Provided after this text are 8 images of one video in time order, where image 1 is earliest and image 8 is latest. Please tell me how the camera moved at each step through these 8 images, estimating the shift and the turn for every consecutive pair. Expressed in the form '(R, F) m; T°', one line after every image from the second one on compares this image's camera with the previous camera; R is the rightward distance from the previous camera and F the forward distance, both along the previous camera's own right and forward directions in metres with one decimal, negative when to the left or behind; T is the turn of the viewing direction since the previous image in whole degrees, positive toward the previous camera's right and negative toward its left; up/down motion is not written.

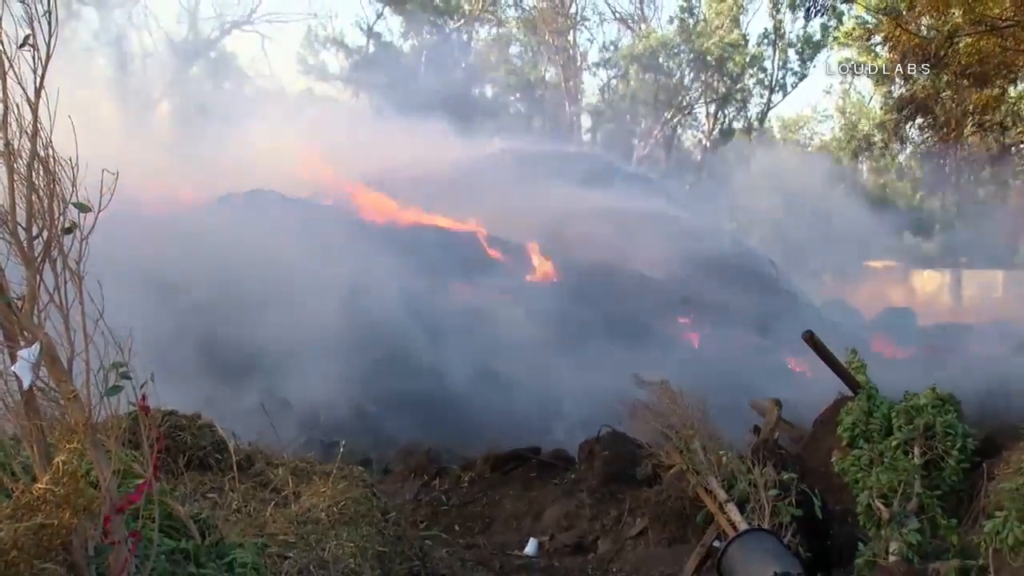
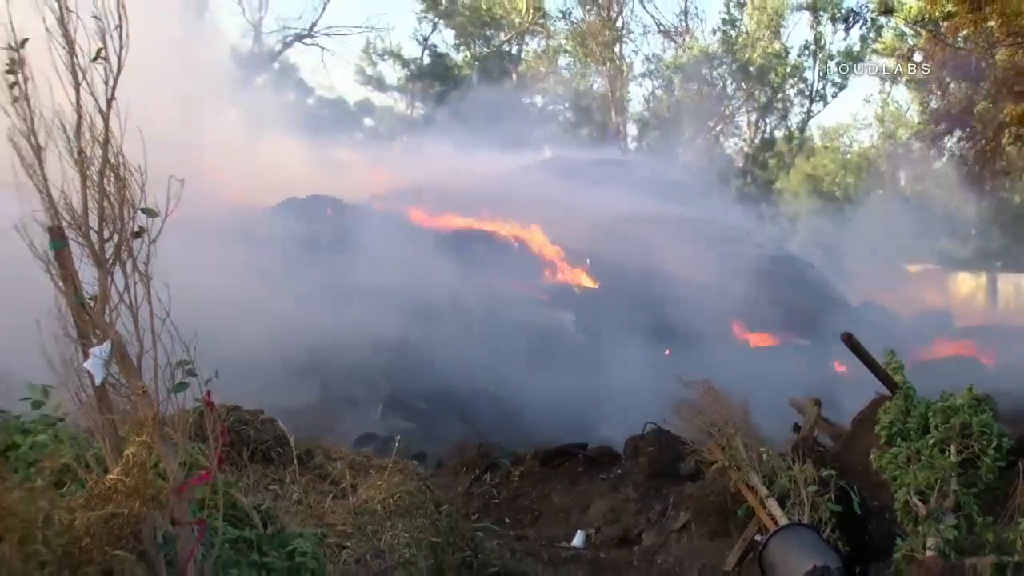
(0.0, -0.2) m; -2°
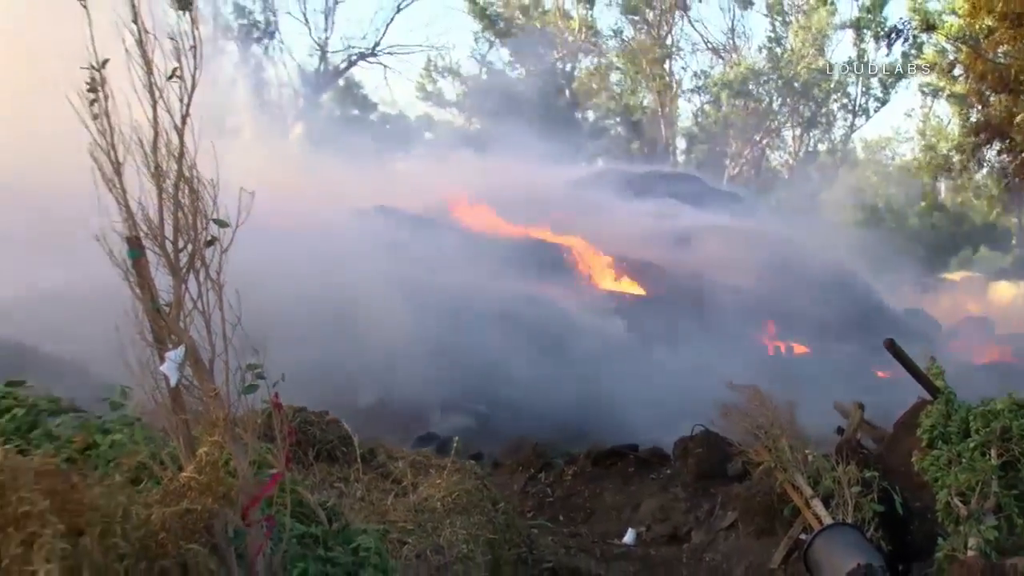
(0.0, -0.2) m; -2°
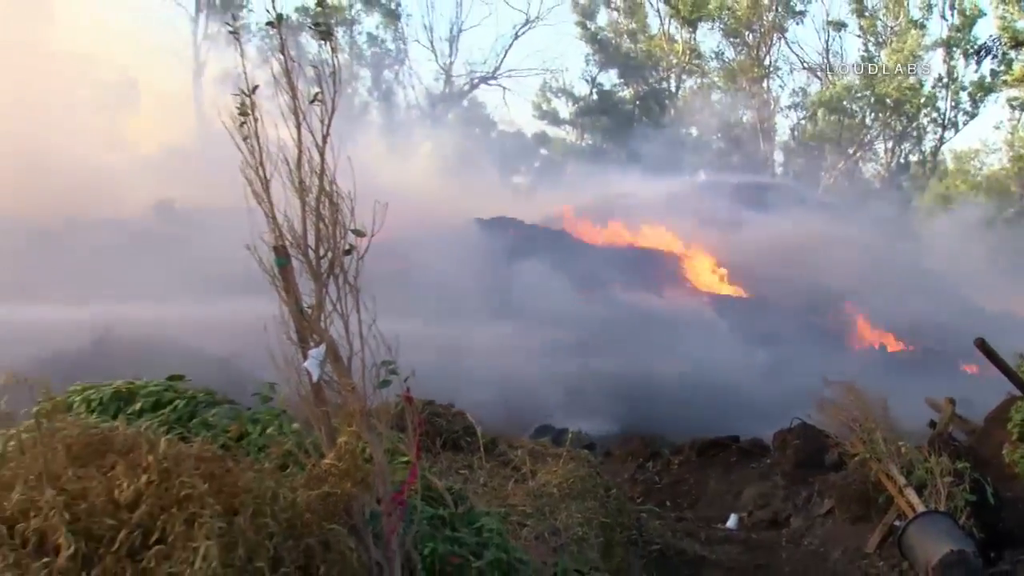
(0.0, -0.4) m; -4°
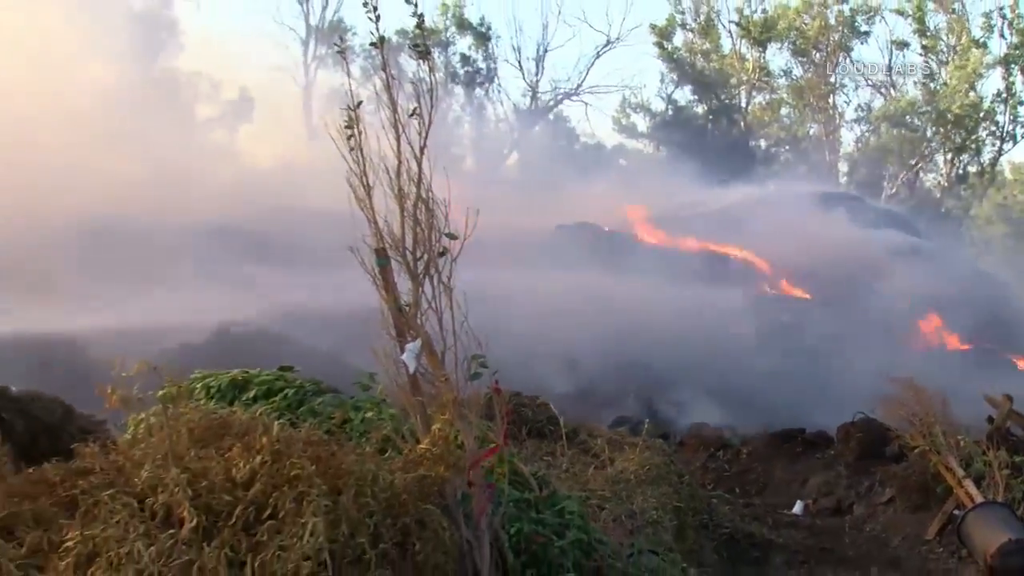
(0.0, -0.4) m; -3°
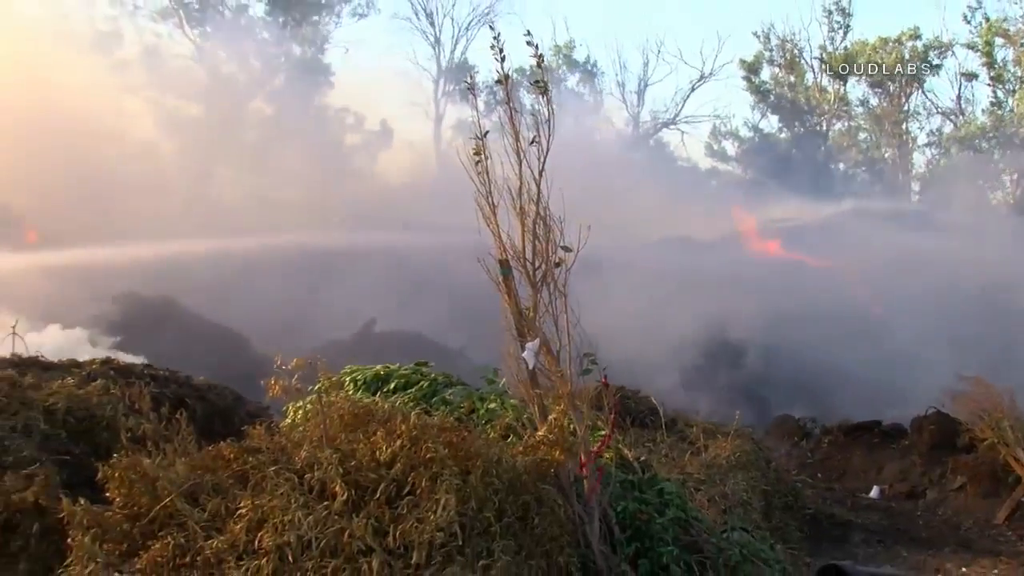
(0.0, -0.7) m; -4°
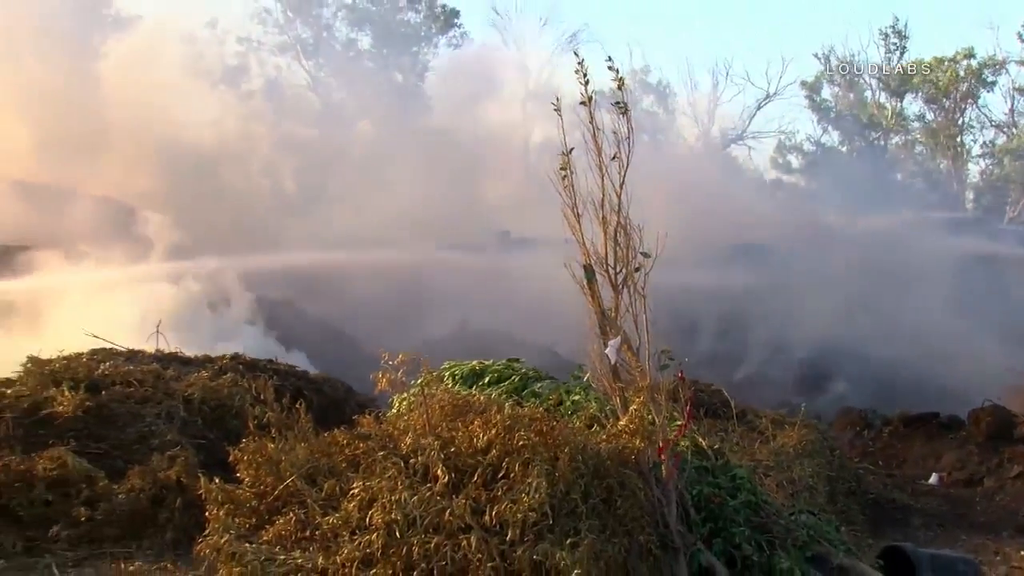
(0.0, -0.6) m; -3°
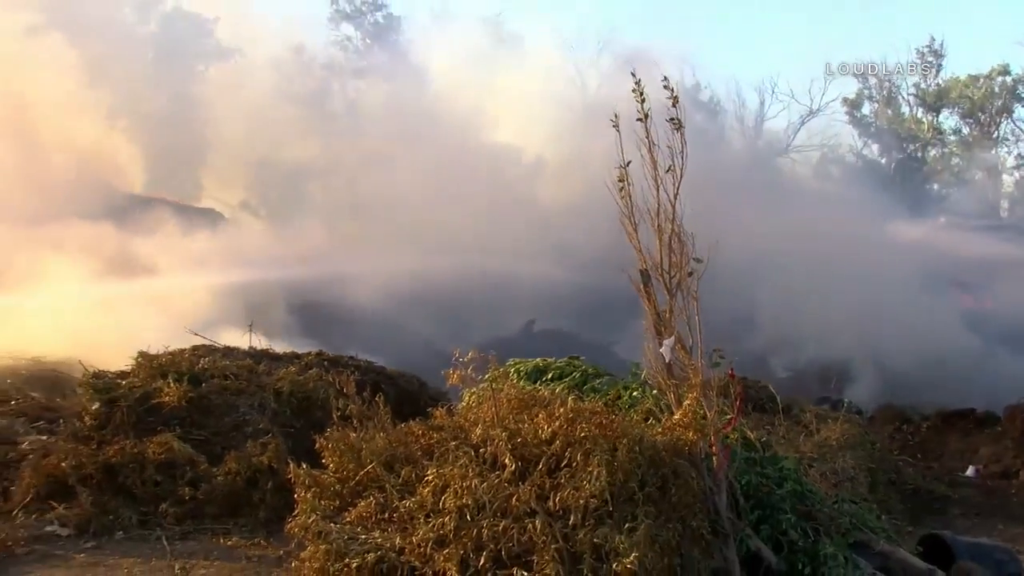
(0.0, -0.5) m; -2°
